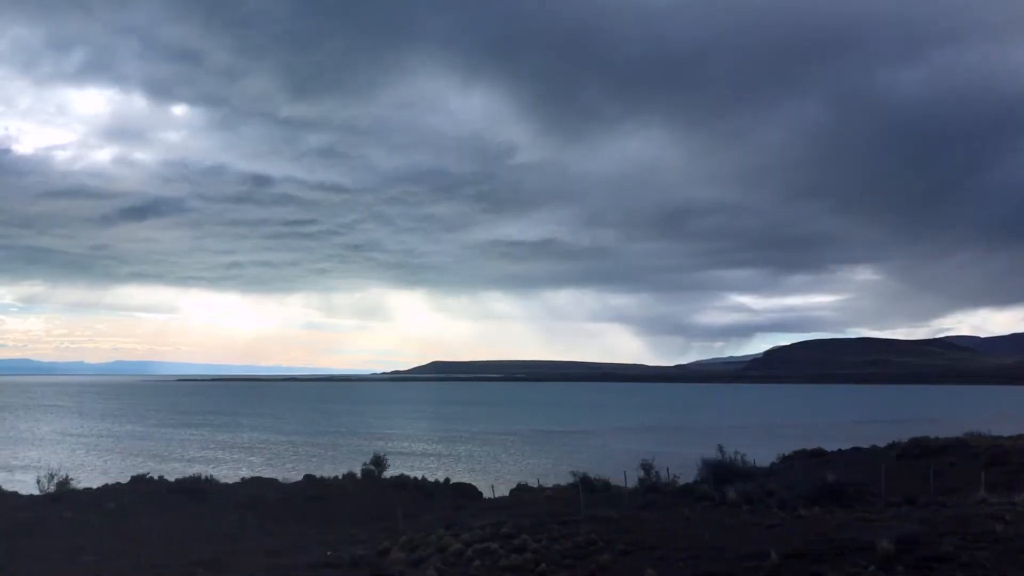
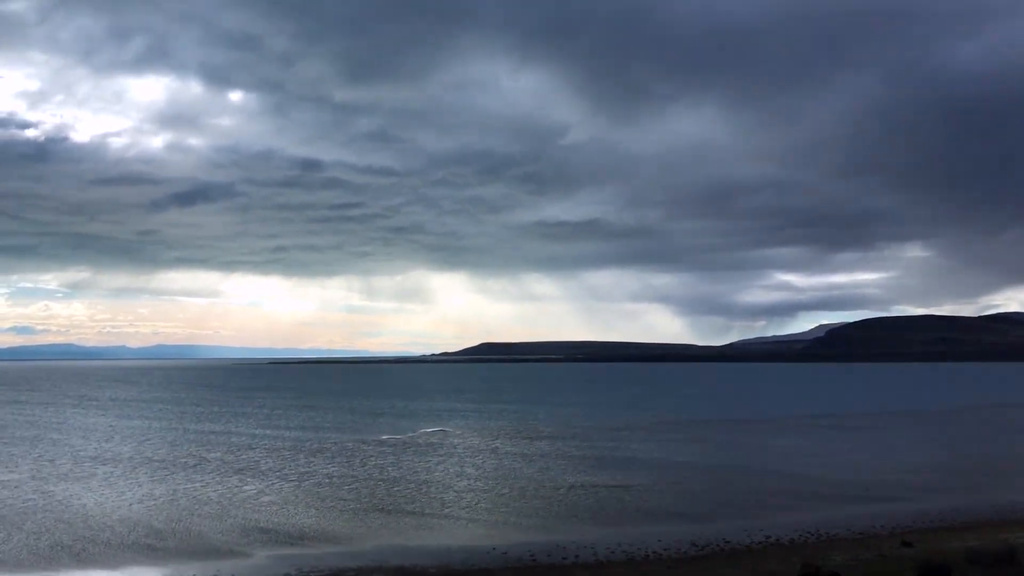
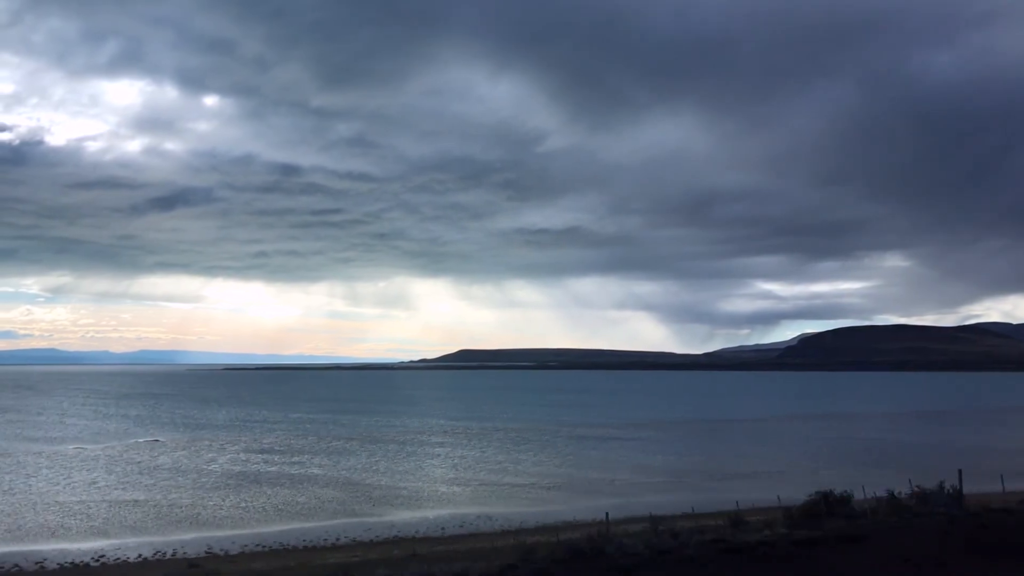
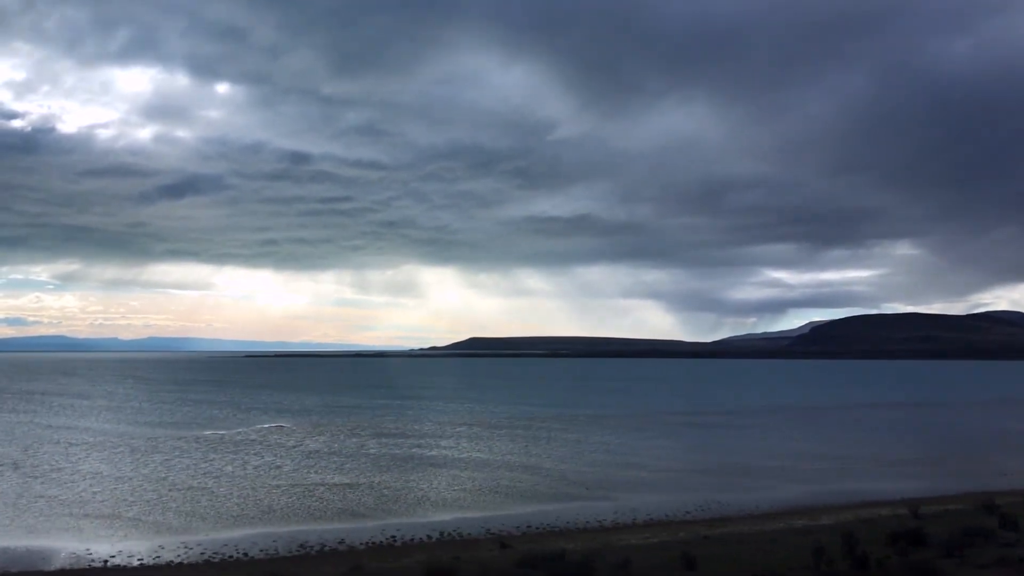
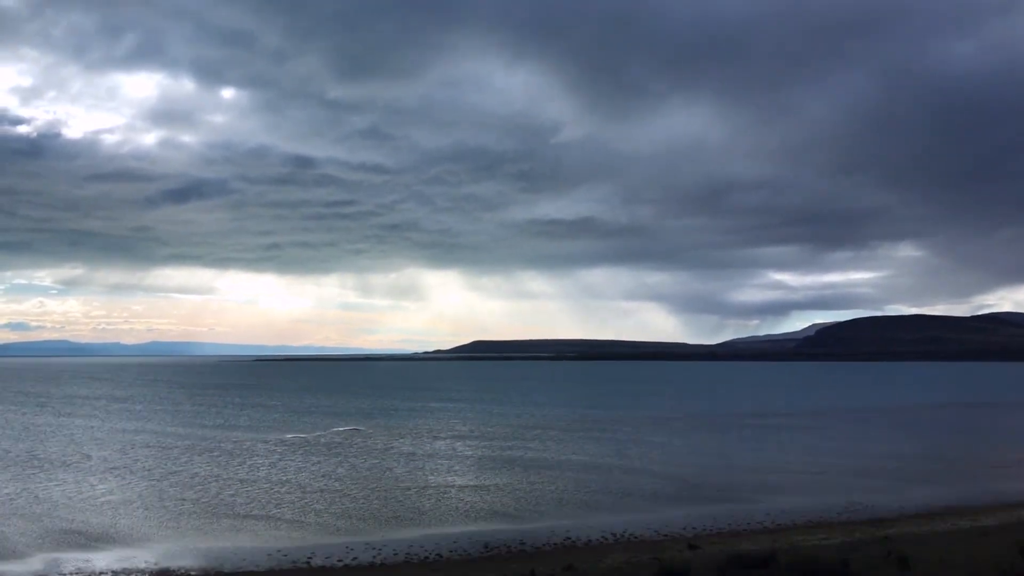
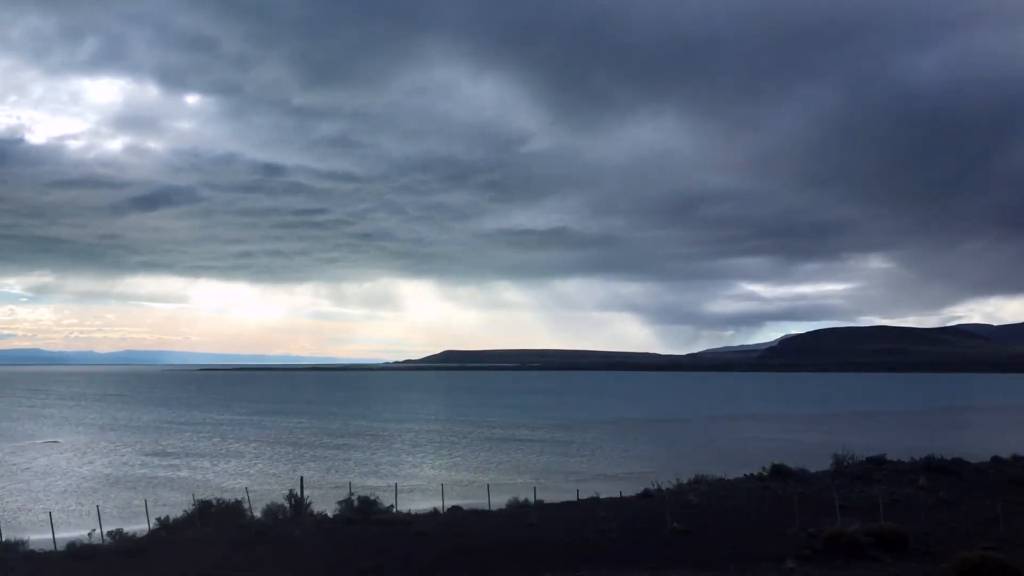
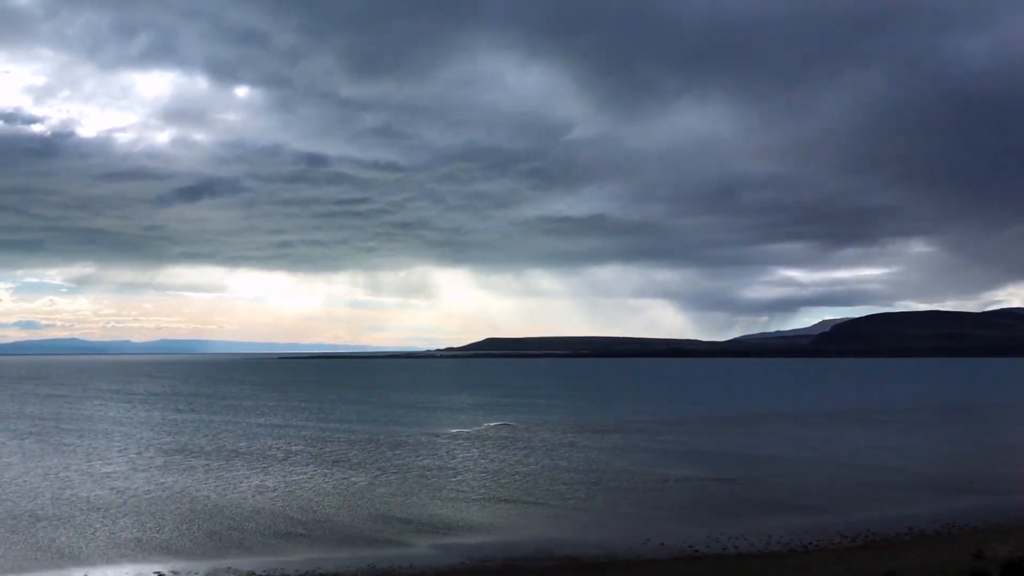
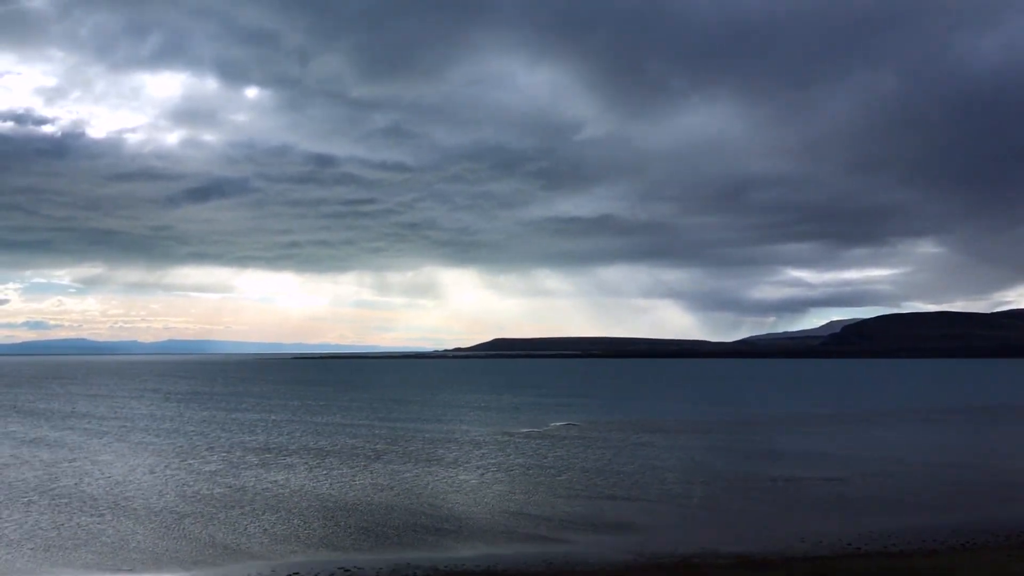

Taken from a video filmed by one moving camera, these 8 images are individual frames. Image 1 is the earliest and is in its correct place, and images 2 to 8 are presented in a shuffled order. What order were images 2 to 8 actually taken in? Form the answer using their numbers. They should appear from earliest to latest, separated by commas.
6, 3, 4, 5, 2, 7, 8
